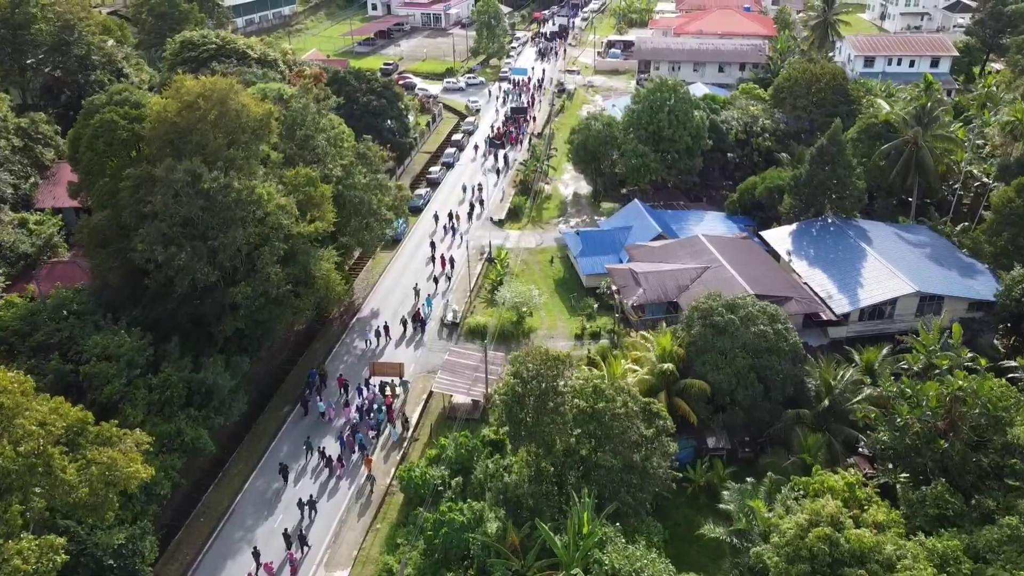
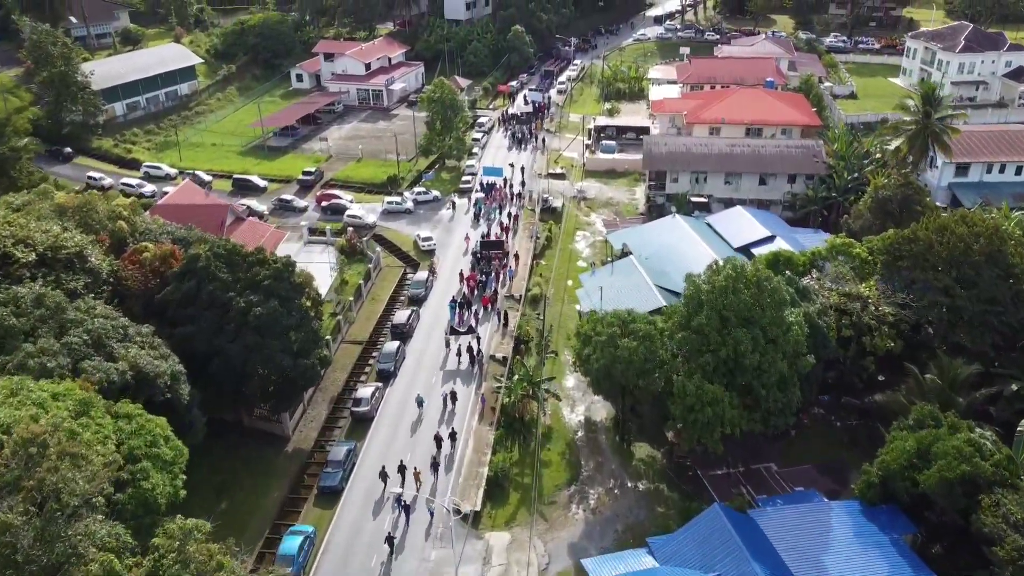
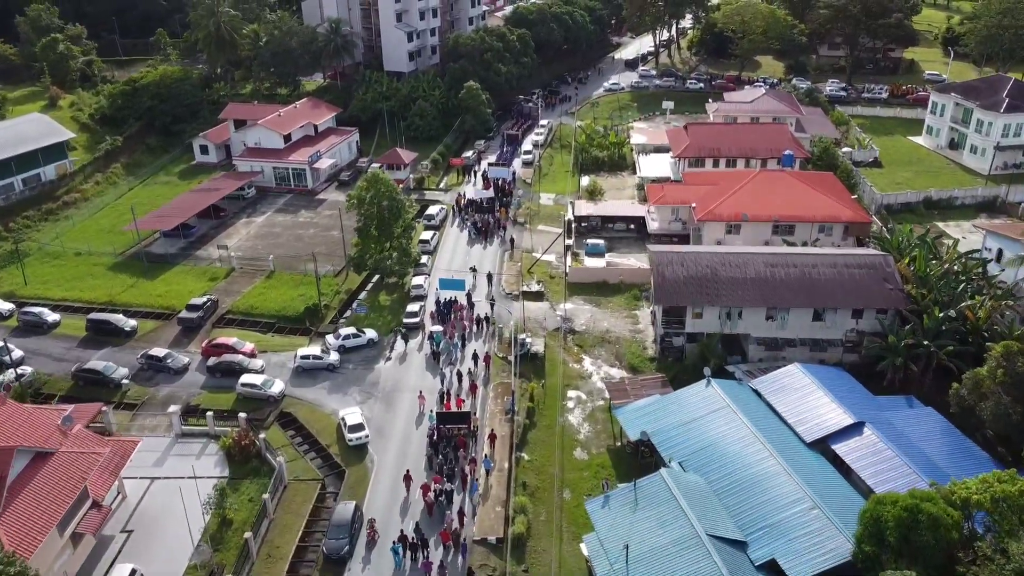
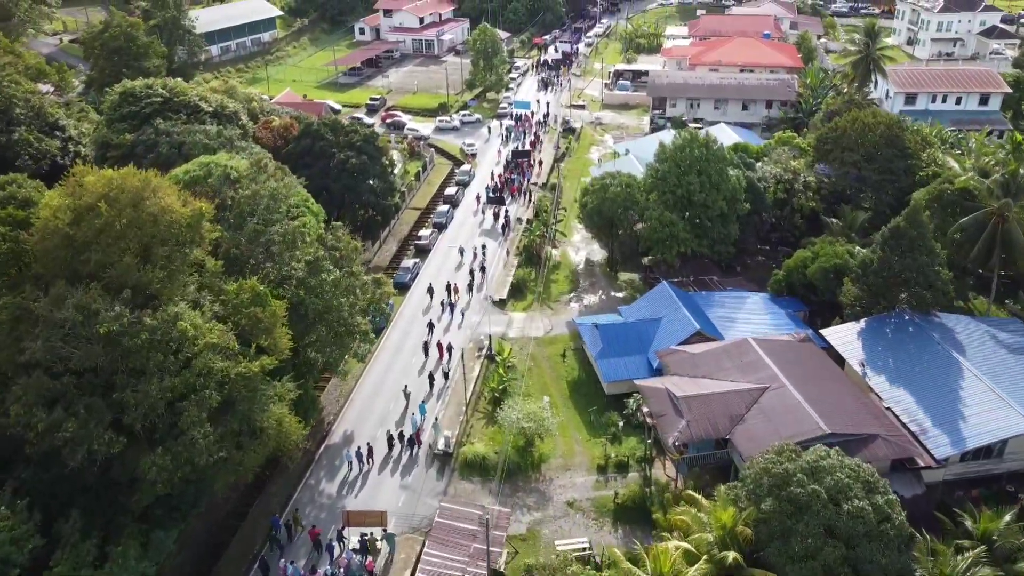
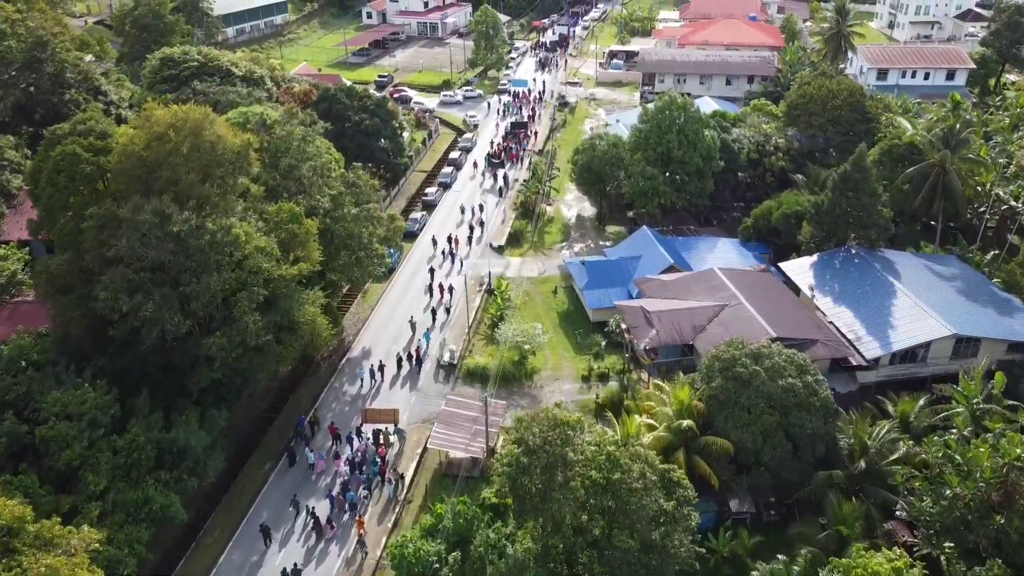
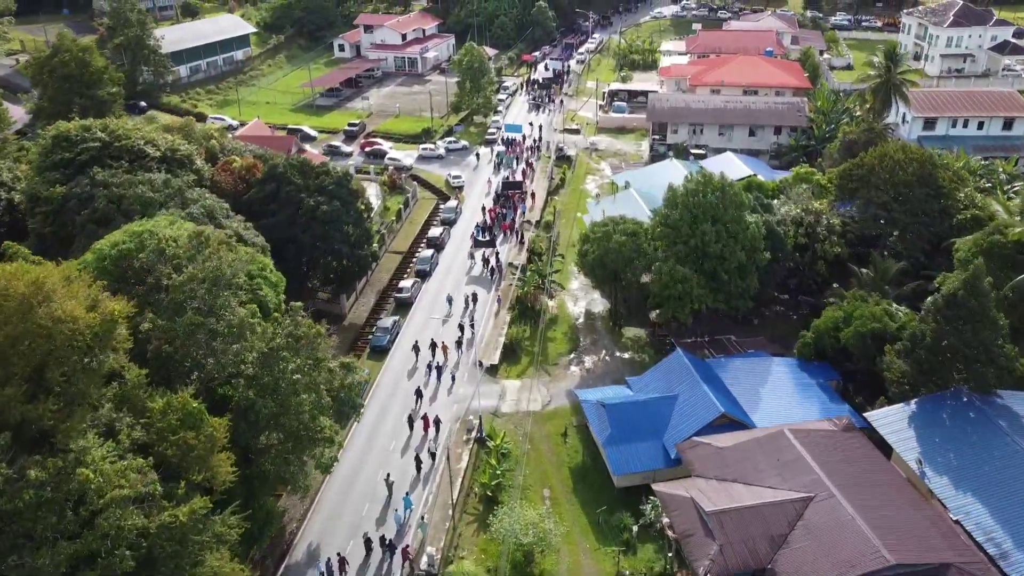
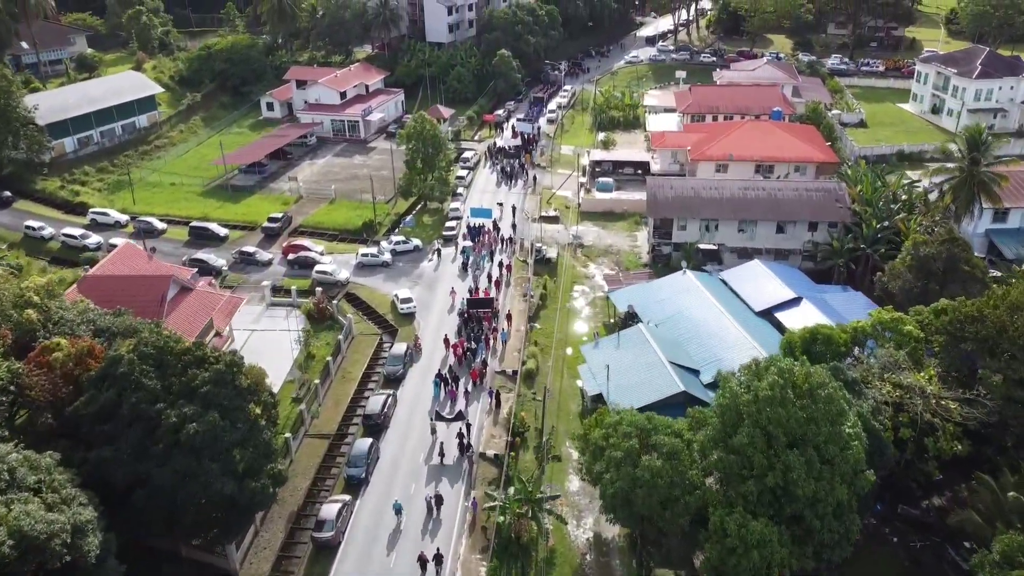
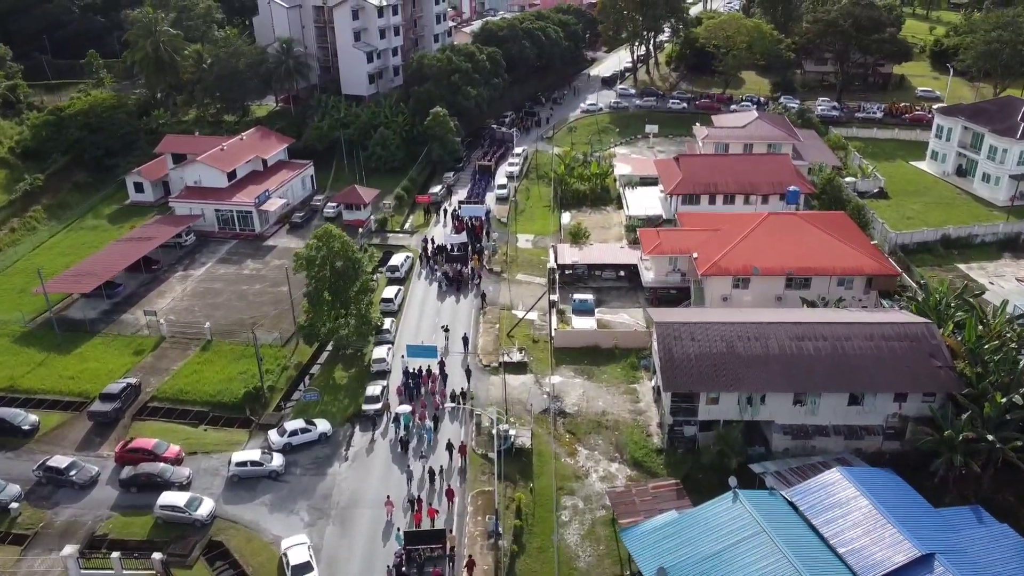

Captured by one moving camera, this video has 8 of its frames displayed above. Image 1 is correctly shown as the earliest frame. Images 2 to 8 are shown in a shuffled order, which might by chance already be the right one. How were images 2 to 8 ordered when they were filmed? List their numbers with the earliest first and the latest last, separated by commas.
5, 4, 6, 2, 7, 3, 8
